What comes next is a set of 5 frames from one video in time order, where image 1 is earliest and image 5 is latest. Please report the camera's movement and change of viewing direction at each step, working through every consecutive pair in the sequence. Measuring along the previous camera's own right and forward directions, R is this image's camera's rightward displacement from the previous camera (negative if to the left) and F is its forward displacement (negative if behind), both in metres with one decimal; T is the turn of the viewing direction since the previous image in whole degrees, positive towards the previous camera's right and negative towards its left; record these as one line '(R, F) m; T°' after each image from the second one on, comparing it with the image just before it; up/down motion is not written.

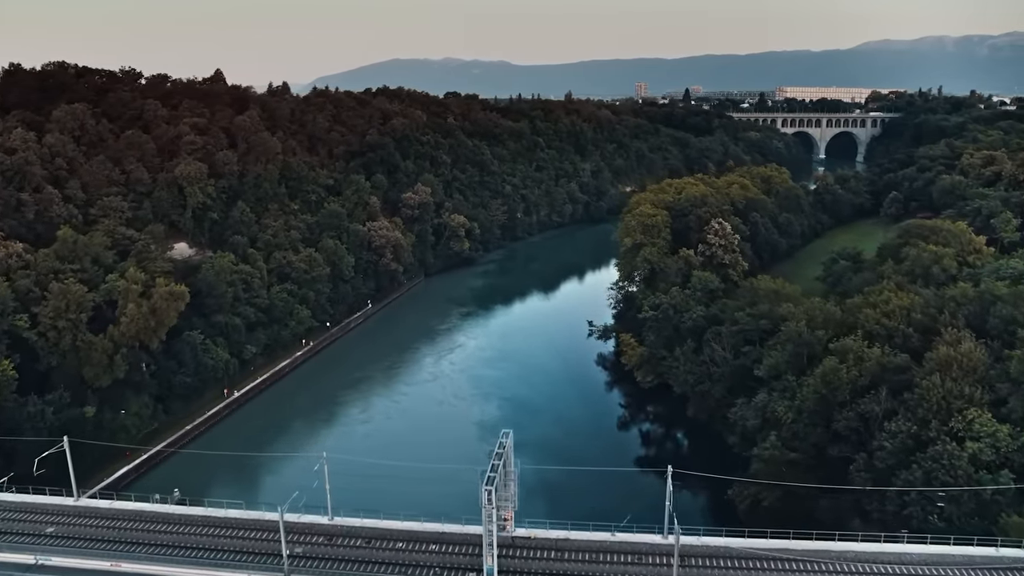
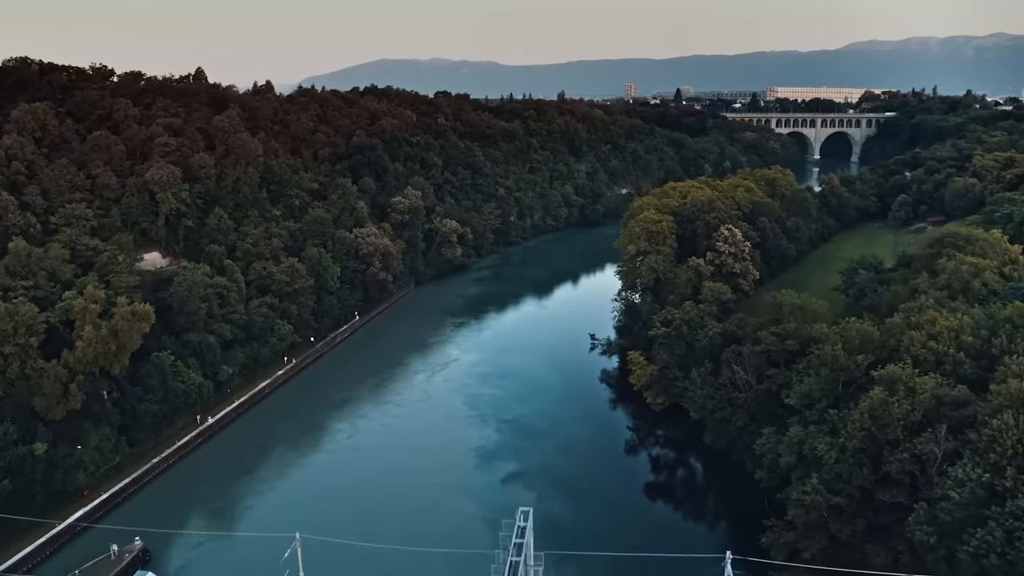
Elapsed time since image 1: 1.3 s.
(-0.5, +2.9) m; +1°
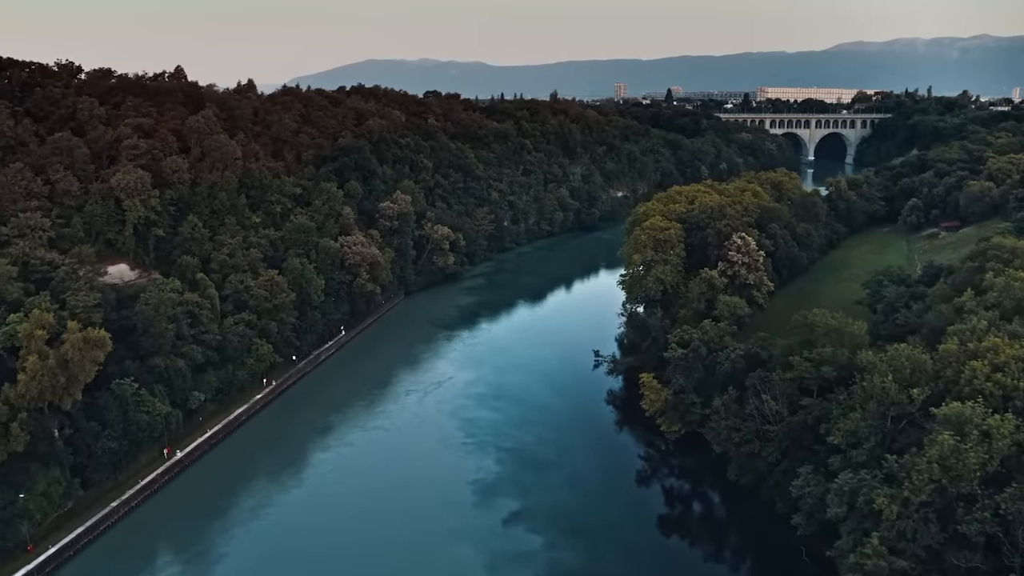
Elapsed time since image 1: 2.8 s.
(-0.5, +3.0) m; +1°
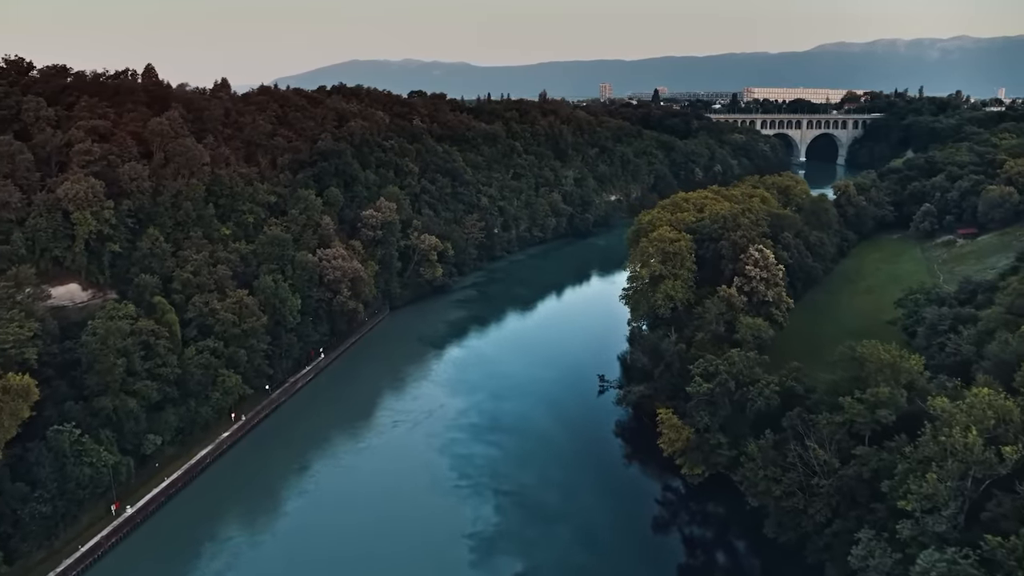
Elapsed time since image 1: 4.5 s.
(-0.6, +3.7) m; +1°
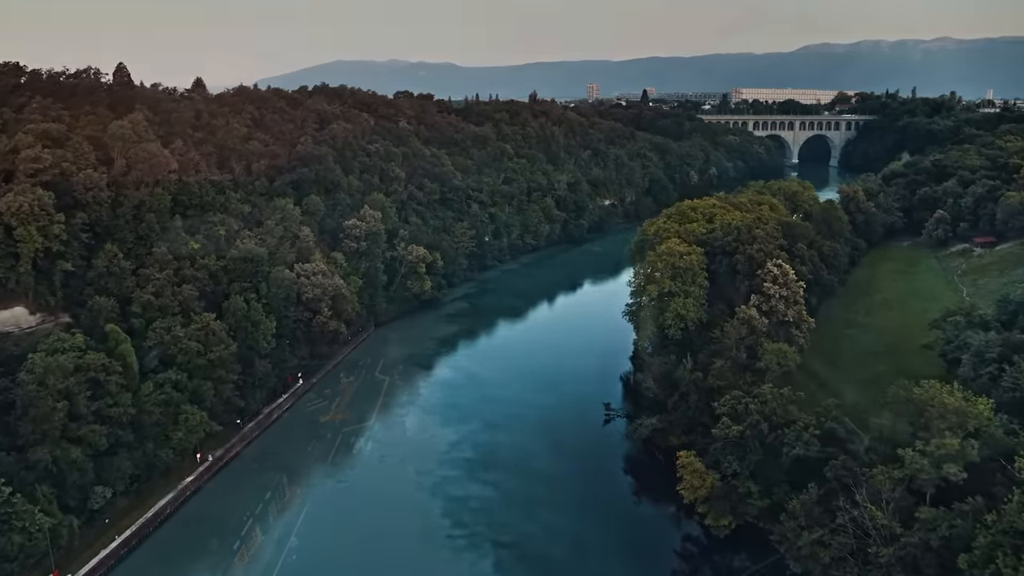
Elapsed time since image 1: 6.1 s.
(-0.5, +3.3) m; +1°
